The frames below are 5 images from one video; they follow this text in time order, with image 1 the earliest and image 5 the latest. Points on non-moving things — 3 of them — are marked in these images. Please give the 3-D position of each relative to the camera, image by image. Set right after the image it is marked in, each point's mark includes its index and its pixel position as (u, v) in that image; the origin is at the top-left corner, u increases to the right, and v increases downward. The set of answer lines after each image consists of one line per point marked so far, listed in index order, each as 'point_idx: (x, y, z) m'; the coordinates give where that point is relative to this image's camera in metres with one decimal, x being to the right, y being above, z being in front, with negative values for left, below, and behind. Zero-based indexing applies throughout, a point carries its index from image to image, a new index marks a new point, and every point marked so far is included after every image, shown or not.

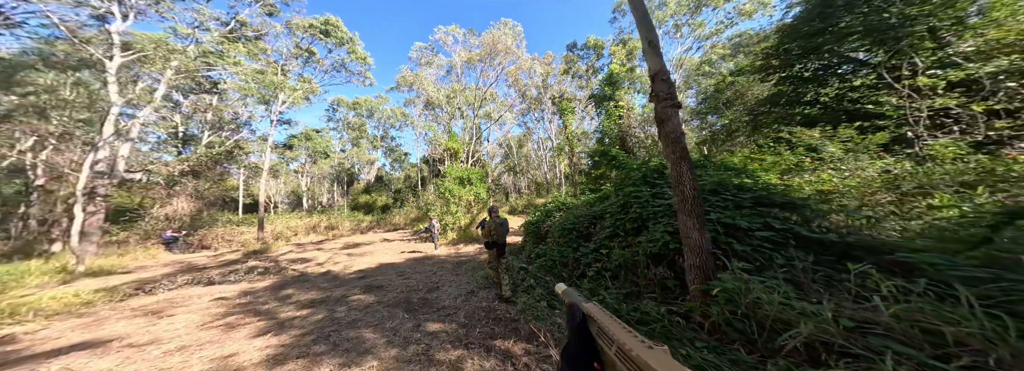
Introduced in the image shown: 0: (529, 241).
0: (+0.6, -1.7, +7.2) m
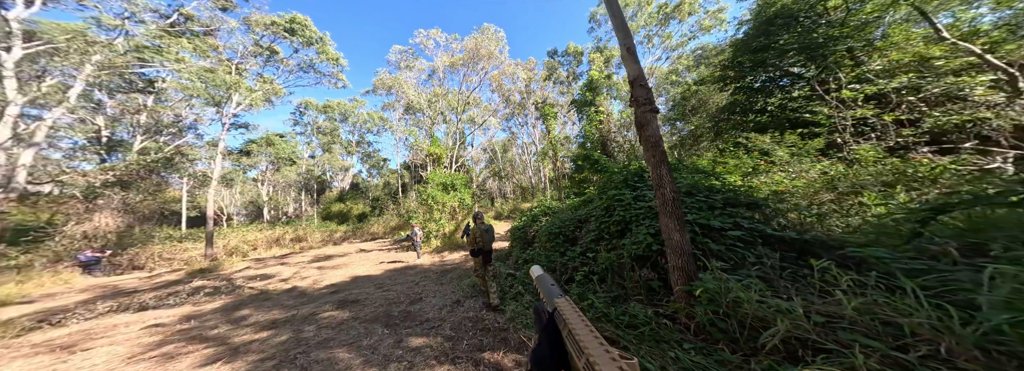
0: (+0.1, -1.9, +7.3) m
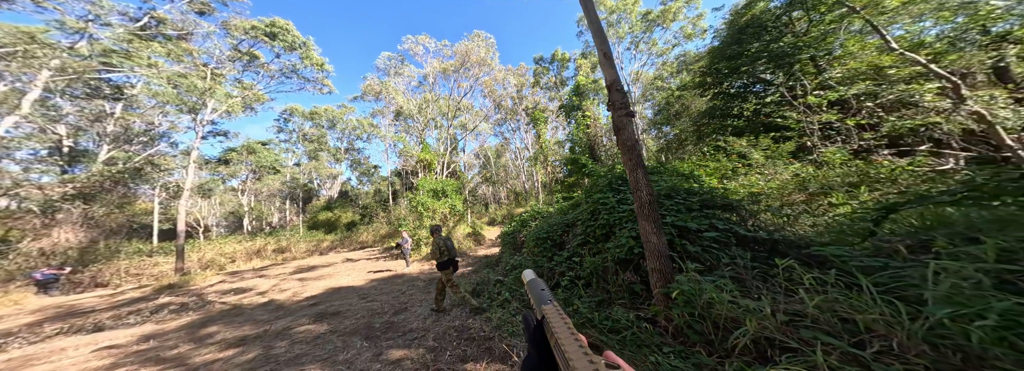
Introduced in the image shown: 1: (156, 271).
0: (-0.3, -2.0, +7.2) m
1: (-20.3, -4.9, +13.7) m
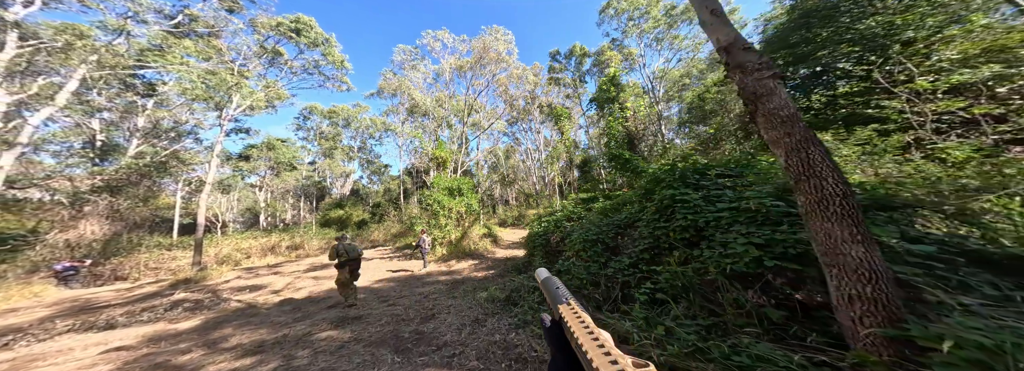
0: (+0.6, -2.0, +6.6) m
1: (-19.2, -4.5, +13.7) m
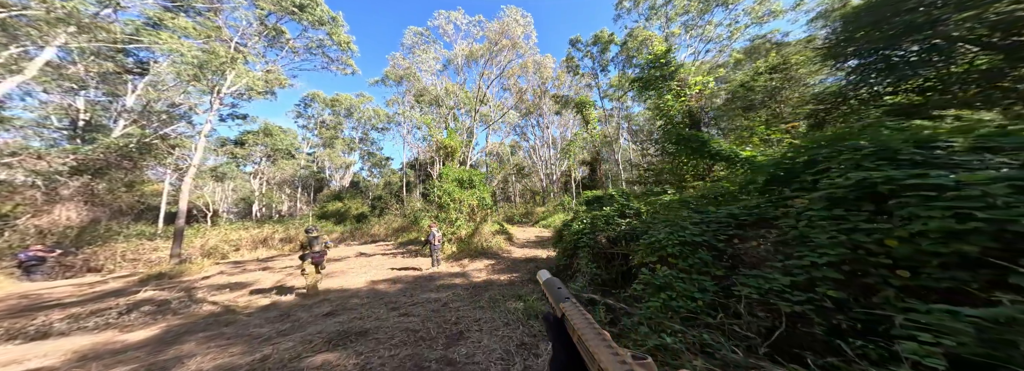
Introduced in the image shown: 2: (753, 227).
0: (+1.4, -1.7, +5.4) m
1: (-18.5, -3.6, +12.5) m
2: (+2.9, -0.5, +3.1) m
